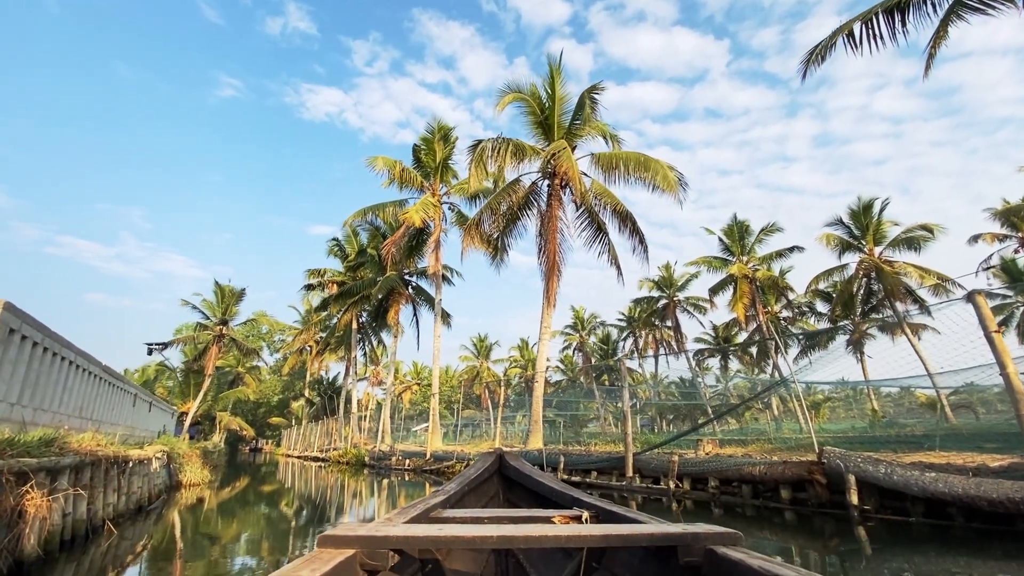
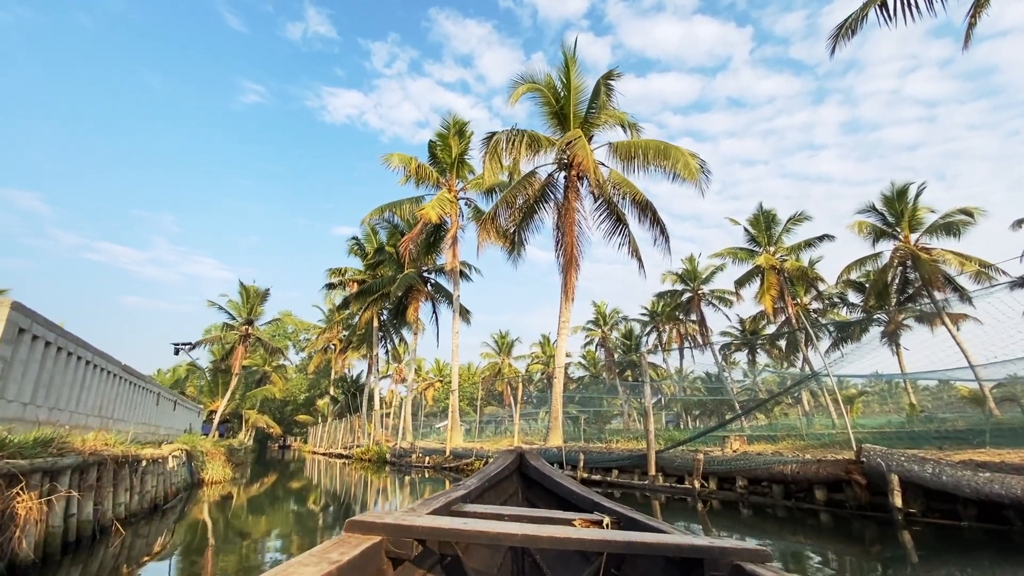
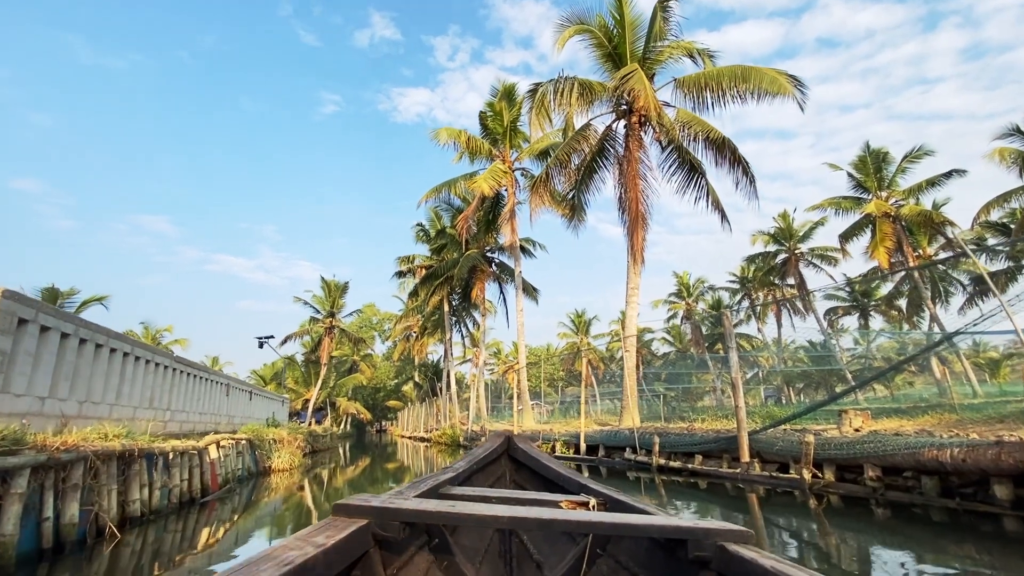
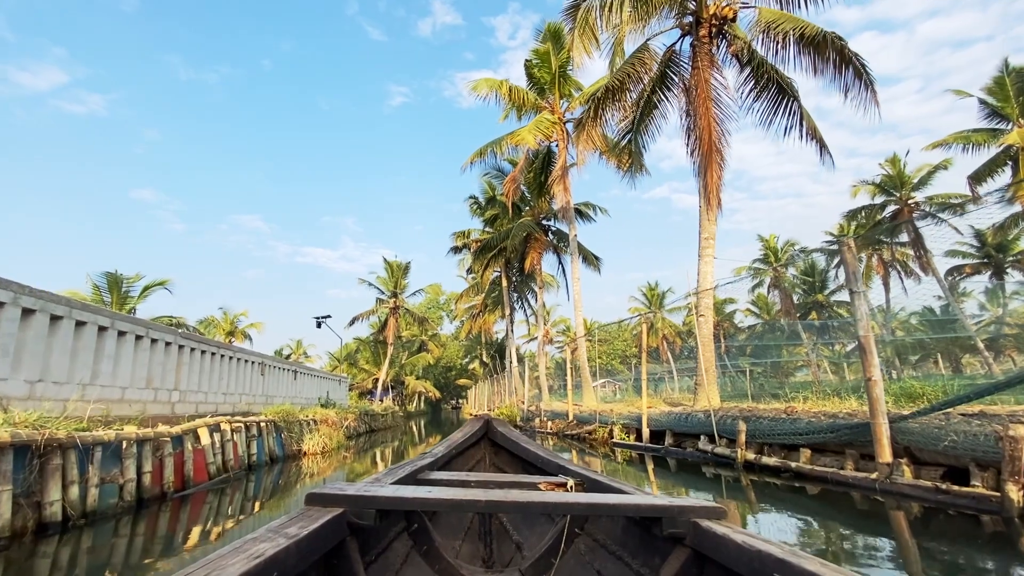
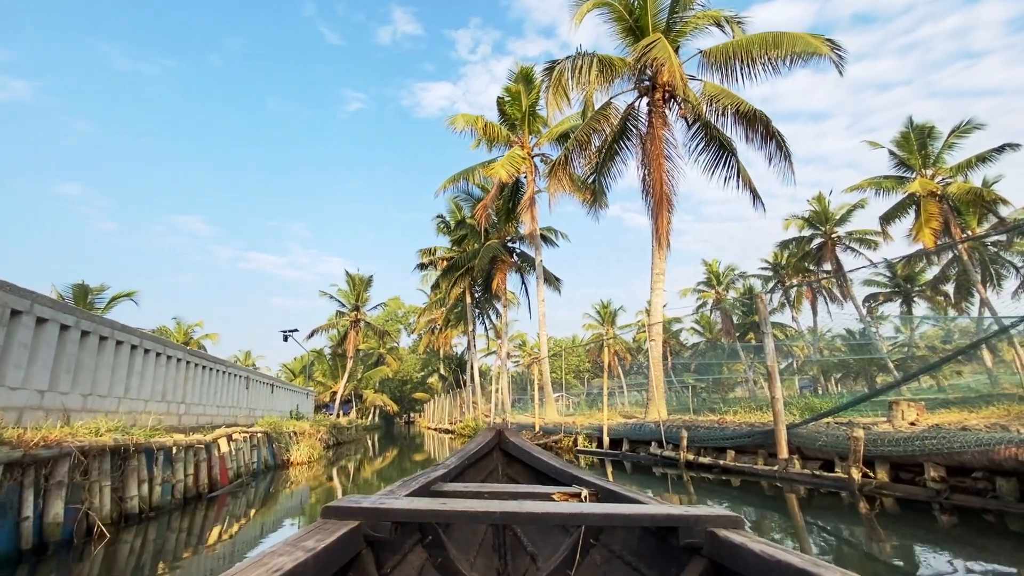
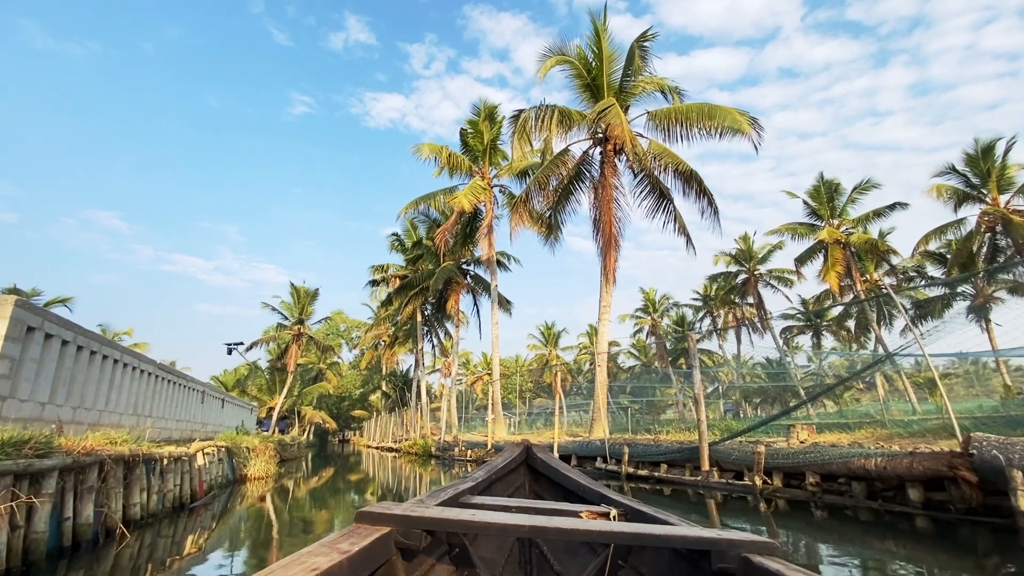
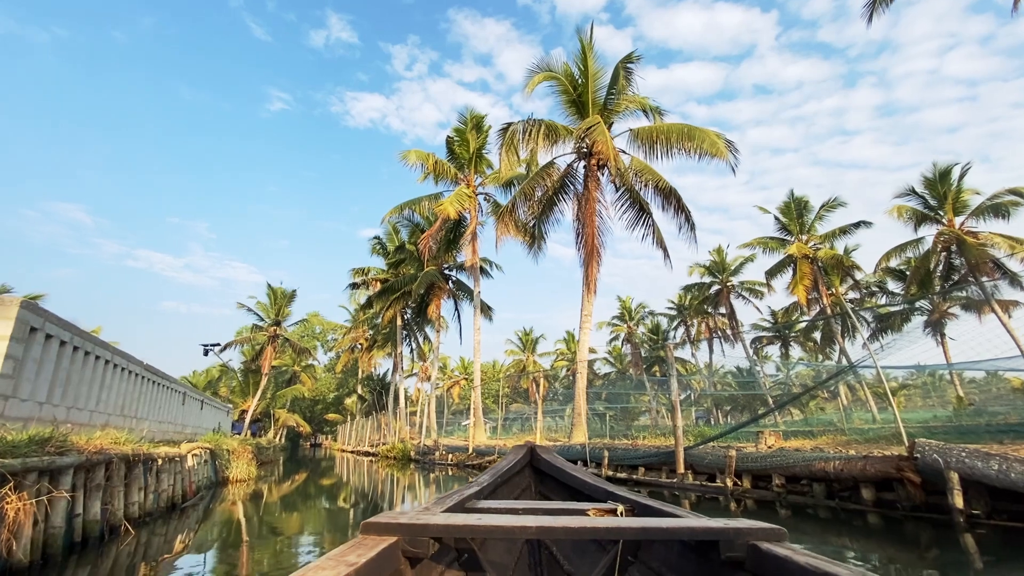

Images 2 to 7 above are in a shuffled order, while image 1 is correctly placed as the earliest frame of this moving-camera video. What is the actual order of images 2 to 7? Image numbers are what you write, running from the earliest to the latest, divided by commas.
2, 7, 6, 3, 5, 4
